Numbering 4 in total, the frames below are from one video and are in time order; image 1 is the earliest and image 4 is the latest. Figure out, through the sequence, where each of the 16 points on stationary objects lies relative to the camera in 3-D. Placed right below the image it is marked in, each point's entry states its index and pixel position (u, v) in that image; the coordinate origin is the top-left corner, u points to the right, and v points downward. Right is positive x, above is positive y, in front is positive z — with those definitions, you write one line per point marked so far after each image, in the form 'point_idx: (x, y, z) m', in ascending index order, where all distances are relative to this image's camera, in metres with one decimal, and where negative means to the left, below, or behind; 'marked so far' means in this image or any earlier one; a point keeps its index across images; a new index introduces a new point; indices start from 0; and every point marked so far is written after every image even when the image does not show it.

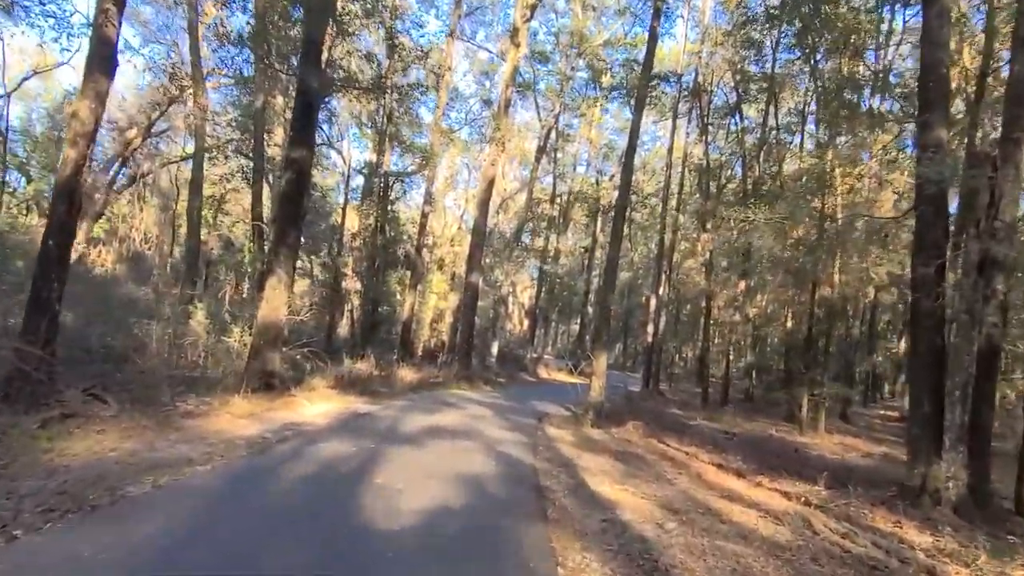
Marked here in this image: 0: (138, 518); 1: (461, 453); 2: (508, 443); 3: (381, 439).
0: (-2.4, -1.5, +4.7) m
1: (-0.6, -1.9, +8.5) m
2: (-0.1, -2.1, +9.9) m
3: (-1.6, -1.8, +9.0) m
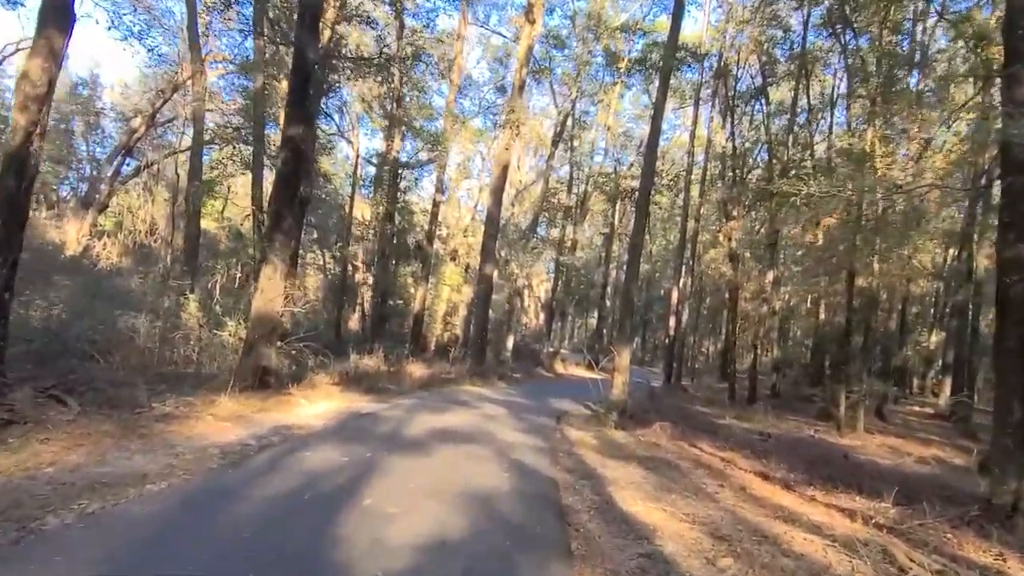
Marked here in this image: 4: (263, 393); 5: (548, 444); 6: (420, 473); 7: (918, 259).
0: (-2.3, -1.4, +3.7) m
1: (-0.4, -1.7, +7.4) m
2: (+0.1, -1.9, +8.8) m
3: (-1.4, -1.7, +7.9) m
4: (-3.7, -1.6, +11.2) m
5: (+0.5, -2.0, +9.6) m
6: (-0.8, -1.7, +6.7) m
7: (+10.8, +0.8, +19.9) m
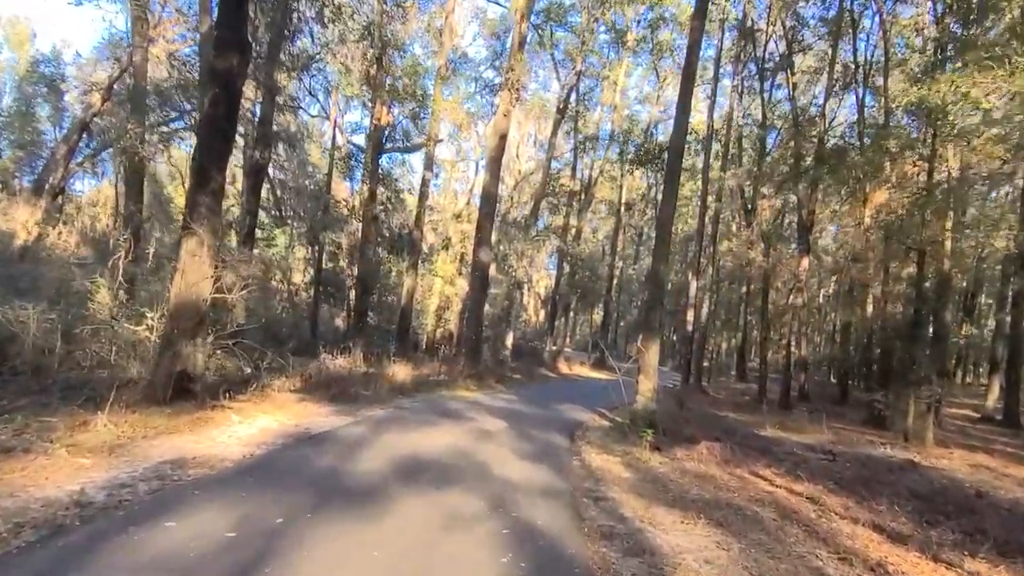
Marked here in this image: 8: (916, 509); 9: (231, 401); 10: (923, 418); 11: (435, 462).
0: (-2.3, -1.1, +0.9) m
1: (-0.4, -1.5, +4.6) m
2: (+0.1, -1.7, +6.0) m
3: (-1.4, -1.4, +5.1) m
4: (-3.7, -1.3, +8.4) m
5: (+0.5, -1.8, +6.8) m
6: (-0.8, -1.4, +3.8) m
7: (+10.8, +1.1, +17.1) m
8: (+3.6, -1.9, +6.7) m
9: (-3.6, -1.5, +9.6) m
10: (+8.1, -2.6, +14.7) m
11: (-0.7, -1.6, +7.0) m
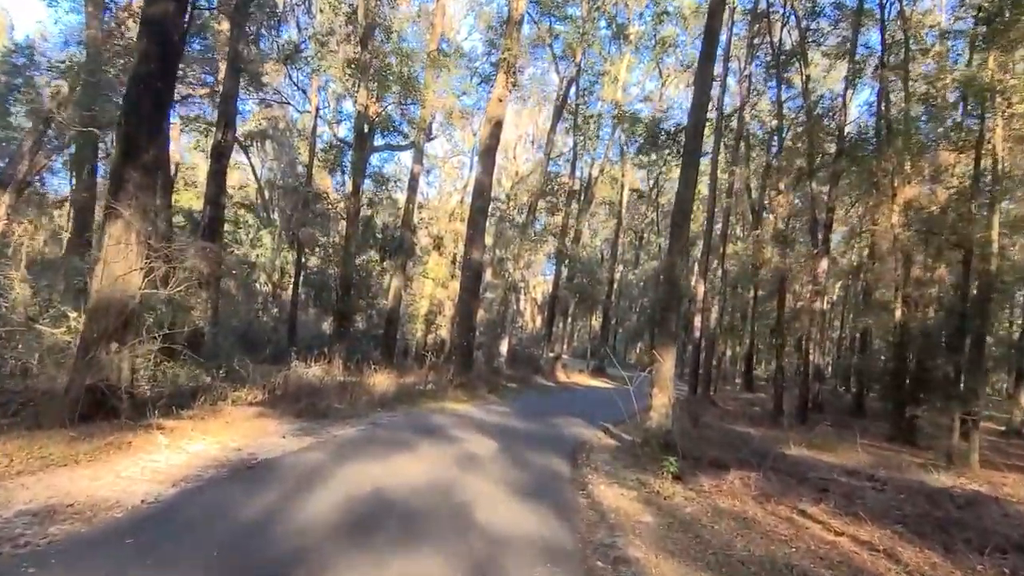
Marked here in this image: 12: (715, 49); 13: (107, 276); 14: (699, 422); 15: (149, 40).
0: (-2.3, -1.0, -0.7) m
1: (-0.5, -1.4, +3.0) m
2: (+0.1, -1.6, +4.4) m
3: (-1.5, -1.3, +3.5) m
4: (-3.8, -1.3, +6.8) m
5: (+0.4, -1.7, +5.2) m
6: (-0.9, -1.3, +2.2) m
7: (+10.7, +1.0, +15.5) m
8: (+3.6, -1.9, +5.1) m
9: (-3.7, -1.4, +8.0) m
10: (+8.0, -2.6, +13.2) m
11: (-0.8, -1.6, +5.4) m
12: (+2.8, +3.3, +10.6) m
13: (-4.0, +0.1, +7.4) m
14: (+3.5, -2.5, +13.9) m
15: (-3.7, +2.5, +7.6) m
